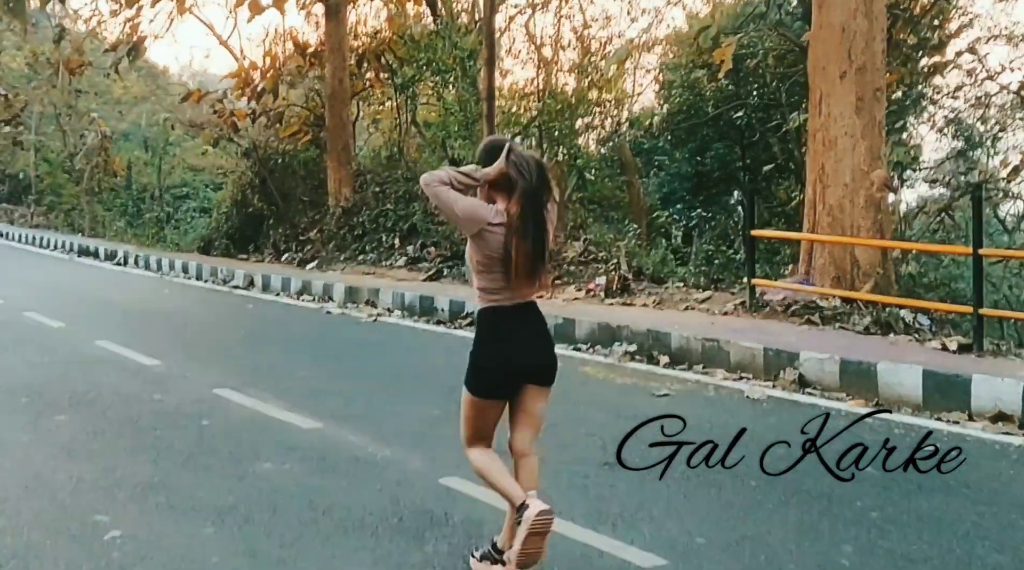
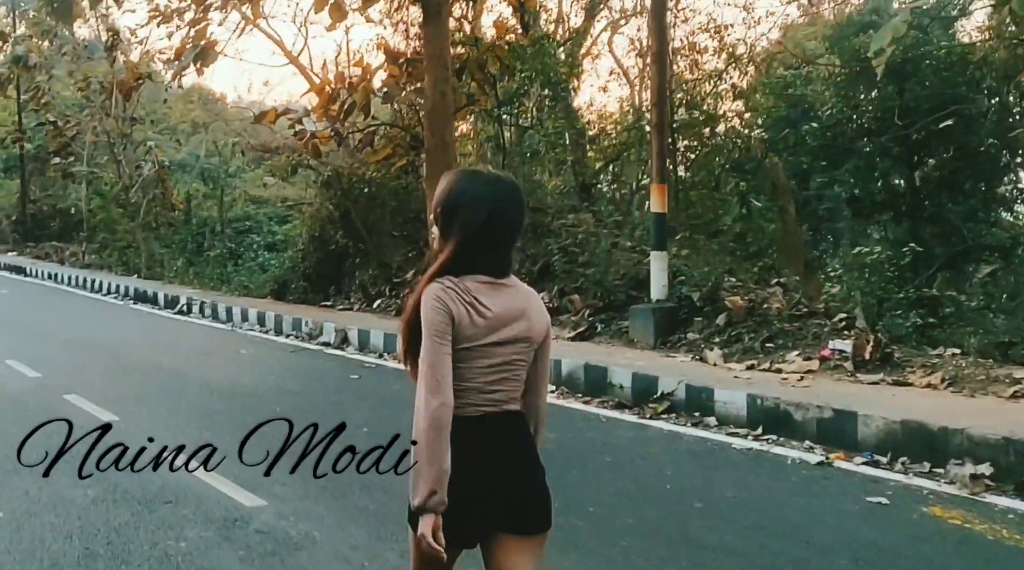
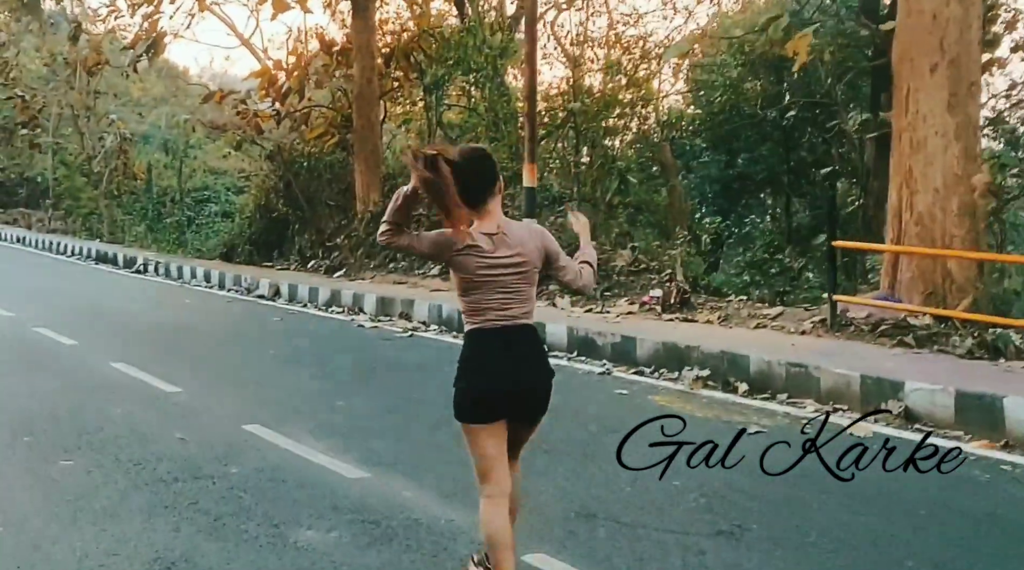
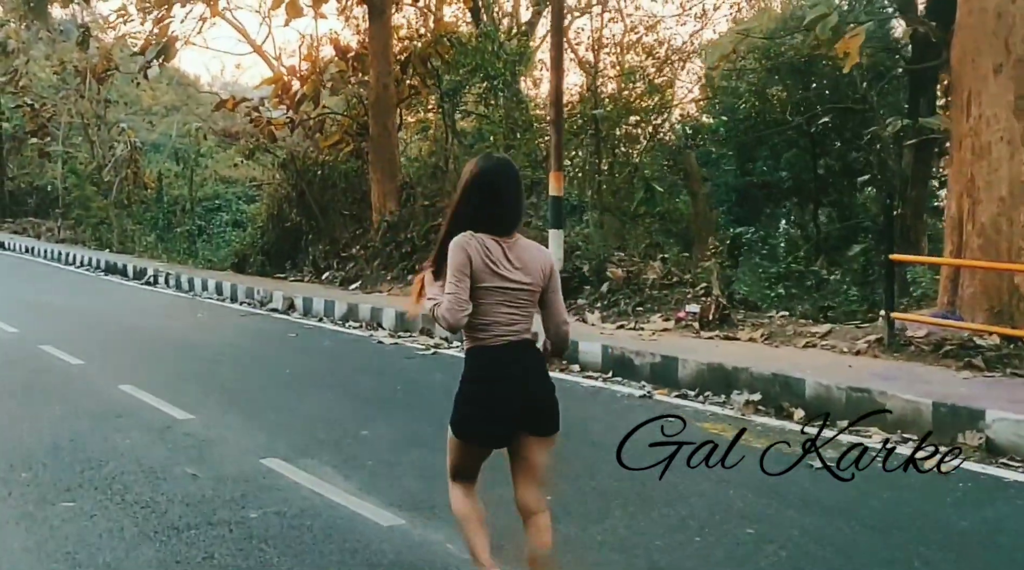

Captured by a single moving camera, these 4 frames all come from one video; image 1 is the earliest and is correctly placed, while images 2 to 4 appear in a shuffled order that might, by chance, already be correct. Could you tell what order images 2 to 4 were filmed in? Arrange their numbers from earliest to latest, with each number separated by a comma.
3, 4, 2
